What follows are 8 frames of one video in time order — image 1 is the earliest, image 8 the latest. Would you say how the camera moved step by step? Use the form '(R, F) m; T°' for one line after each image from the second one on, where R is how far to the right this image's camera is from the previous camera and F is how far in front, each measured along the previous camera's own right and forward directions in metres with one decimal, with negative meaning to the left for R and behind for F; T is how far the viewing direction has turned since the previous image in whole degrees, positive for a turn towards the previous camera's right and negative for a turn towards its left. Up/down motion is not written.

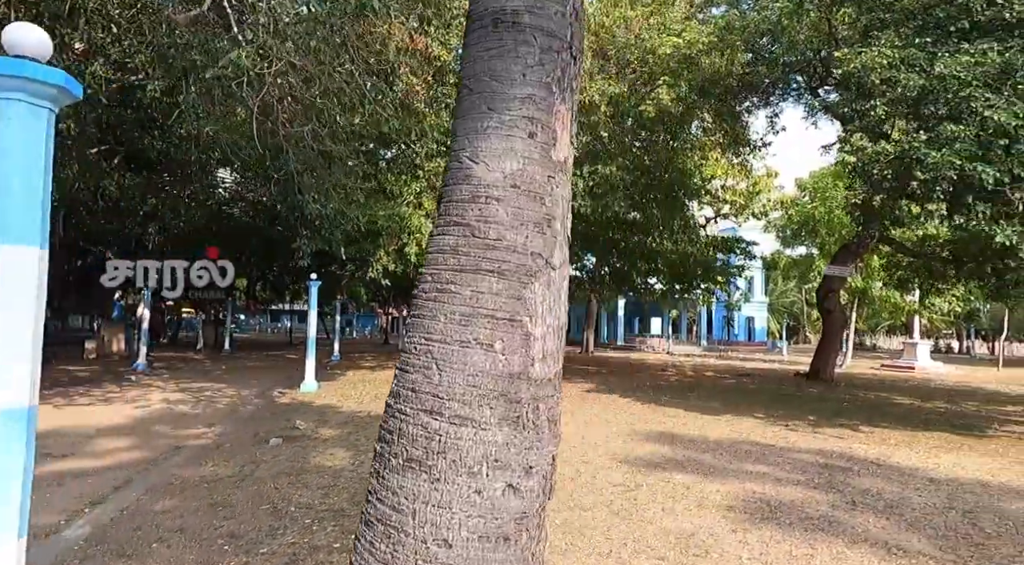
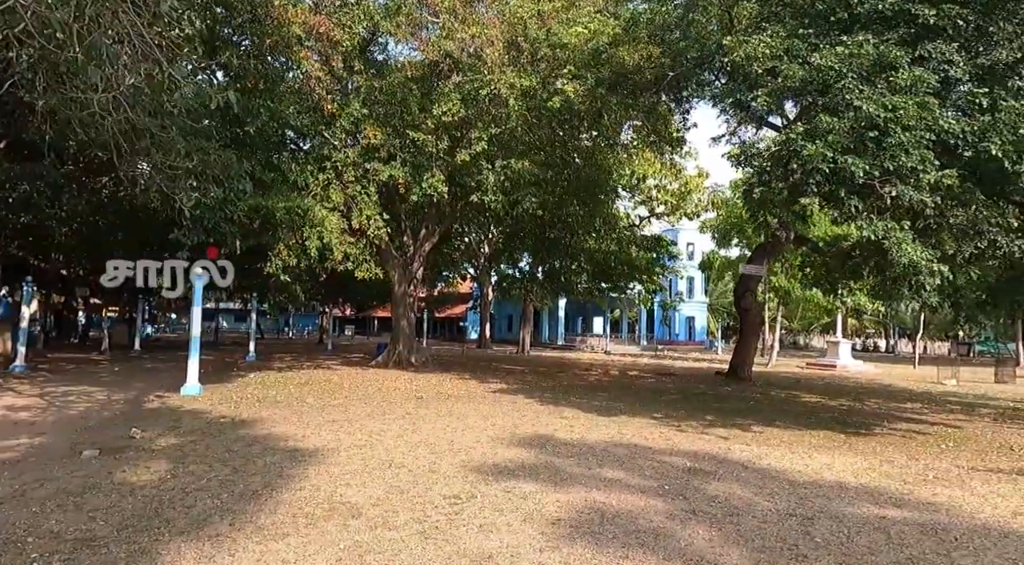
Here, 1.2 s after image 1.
(+0.9, +0.4) m; +4°
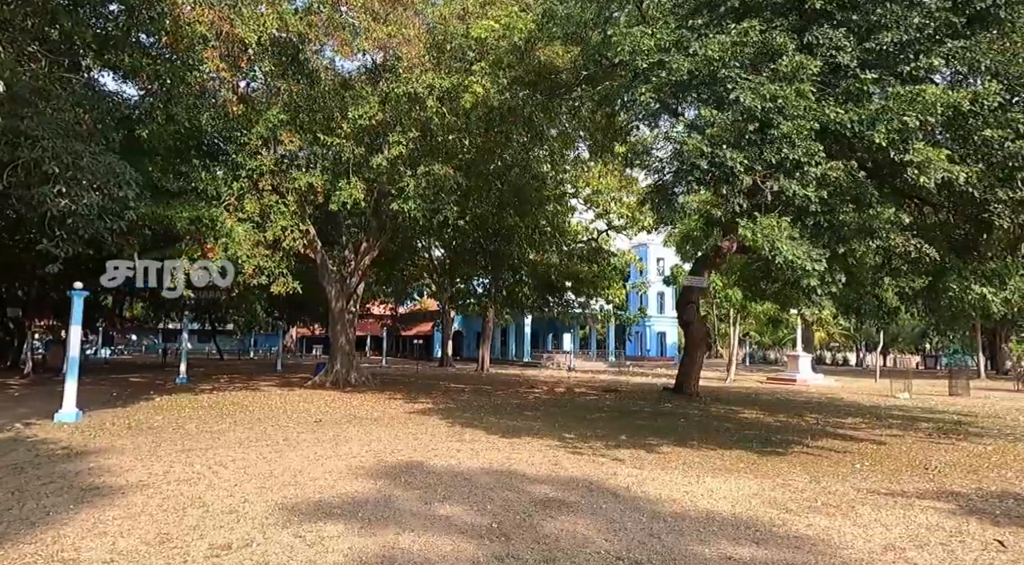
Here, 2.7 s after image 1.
(+1.1, +0.8) m; +2°
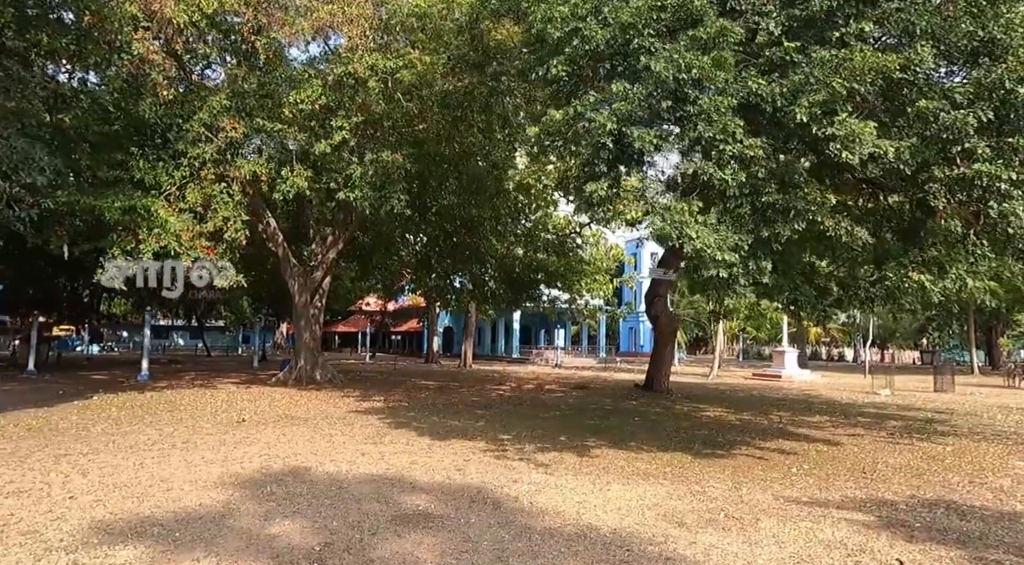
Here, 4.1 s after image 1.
(+1.0, +0.6) m; 0°
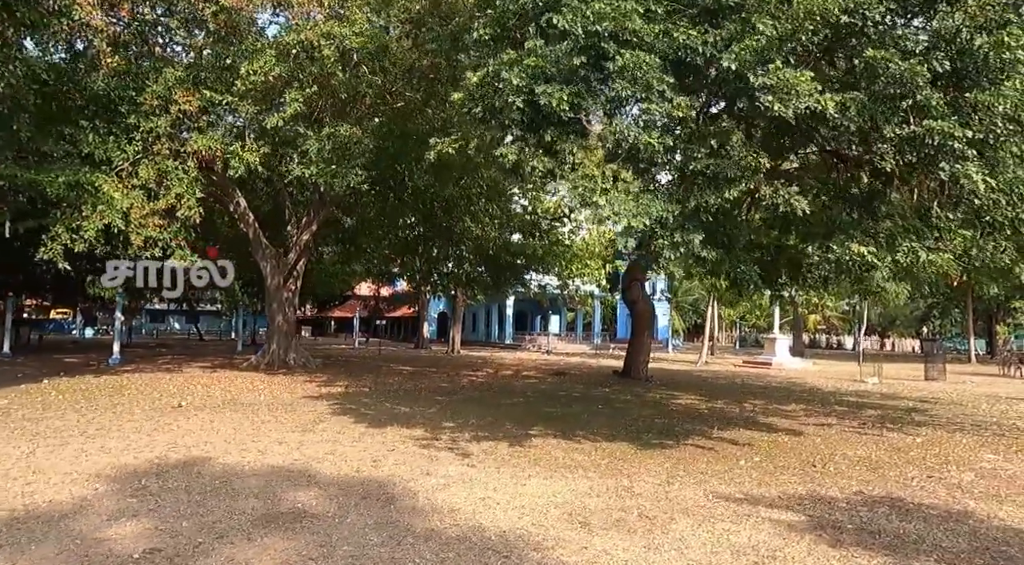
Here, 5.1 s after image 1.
(+0.7, +0.6) m; 0°
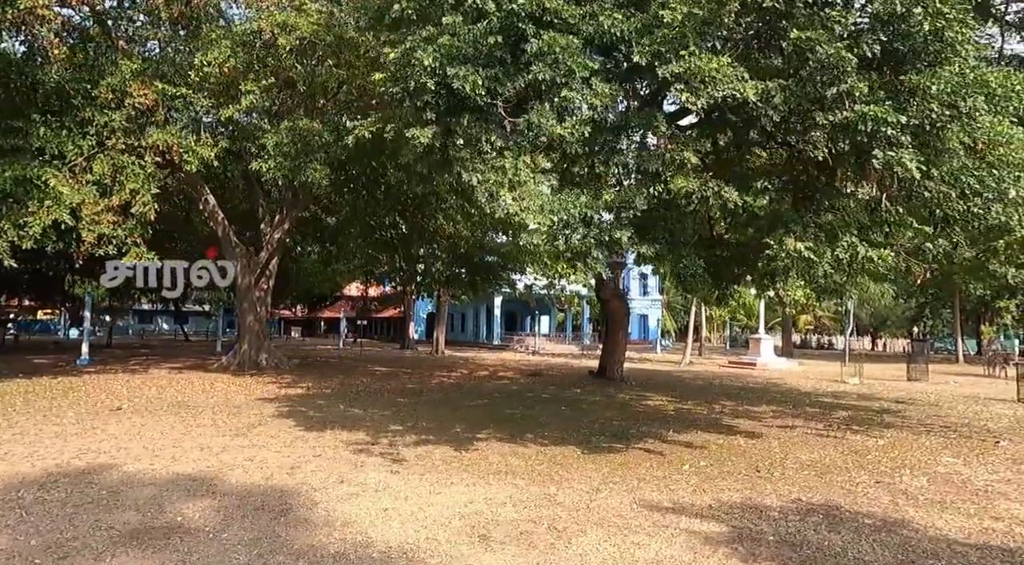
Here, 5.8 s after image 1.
(+0.6, +0.3) m; +1°
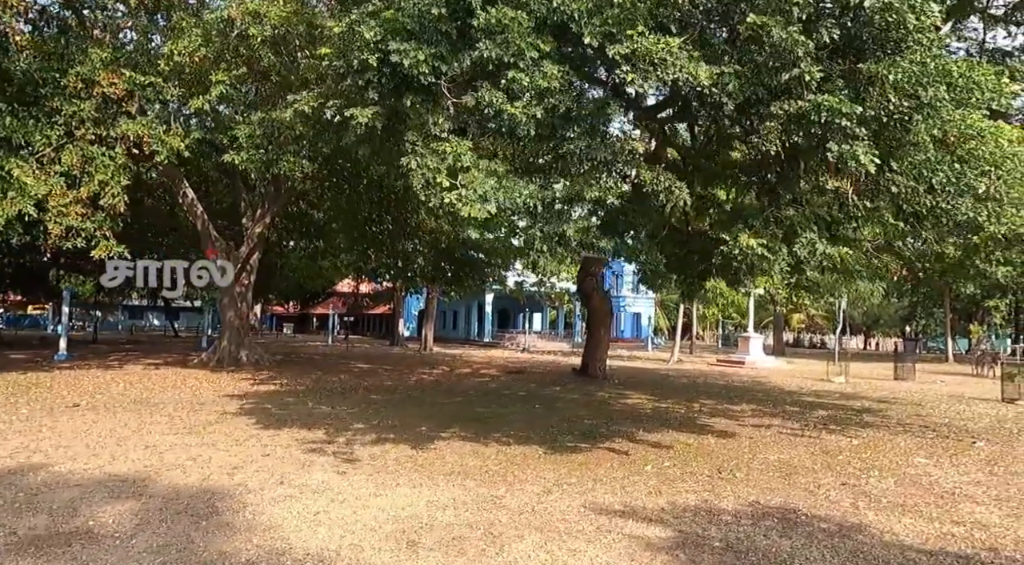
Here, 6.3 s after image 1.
(+0.4, +0.2) m; 0°
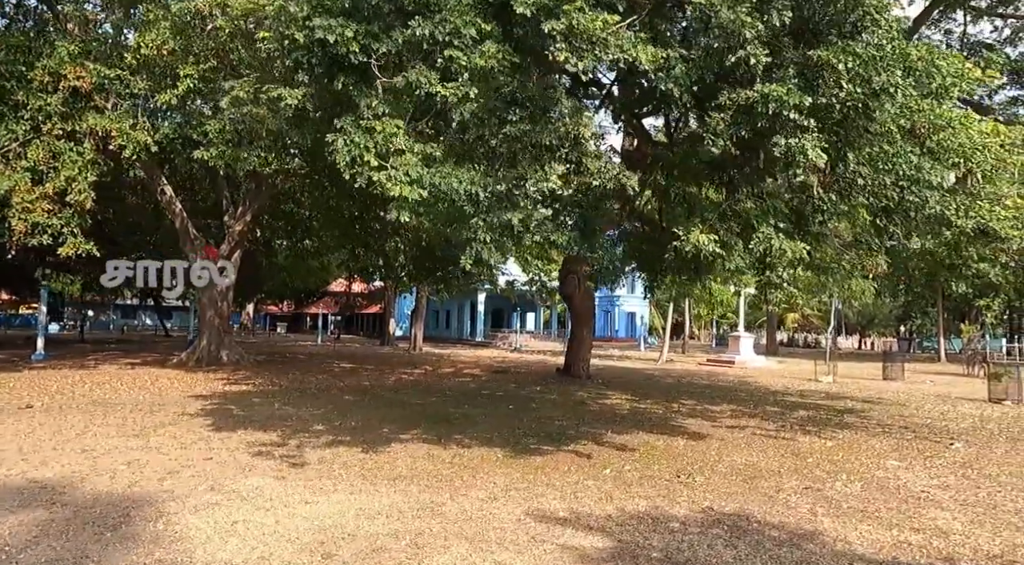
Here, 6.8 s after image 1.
(+0.4, +0.2) m; 0°
